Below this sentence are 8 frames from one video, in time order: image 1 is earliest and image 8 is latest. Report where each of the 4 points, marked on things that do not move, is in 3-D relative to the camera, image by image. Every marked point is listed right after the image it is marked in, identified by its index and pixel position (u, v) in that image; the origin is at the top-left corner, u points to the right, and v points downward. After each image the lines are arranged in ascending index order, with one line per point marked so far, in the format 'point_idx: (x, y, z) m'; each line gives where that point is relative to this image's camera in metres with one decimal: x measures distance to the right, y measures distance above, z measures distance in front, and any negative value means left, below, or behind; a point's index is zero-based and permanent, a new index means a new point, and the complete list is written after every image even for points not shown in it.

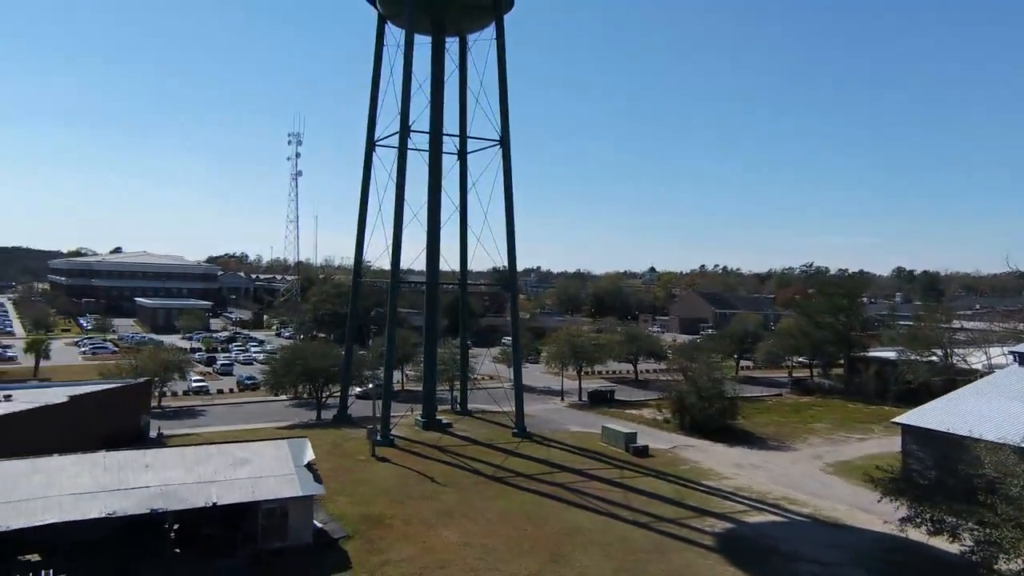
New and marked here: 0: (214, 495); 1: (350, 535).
0: (-6.3, -4.4, +15.0) m
1: (-3.7, -5.7, +16.3) m
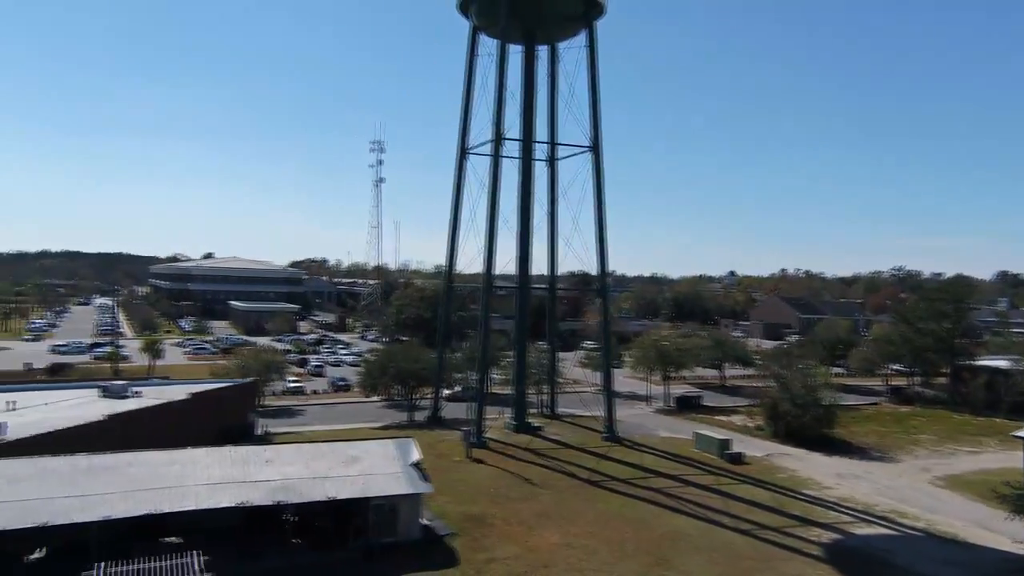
0: (-4.1, -4.5, +15.9) m
1: (-1.4, -5.8, +16.9) m
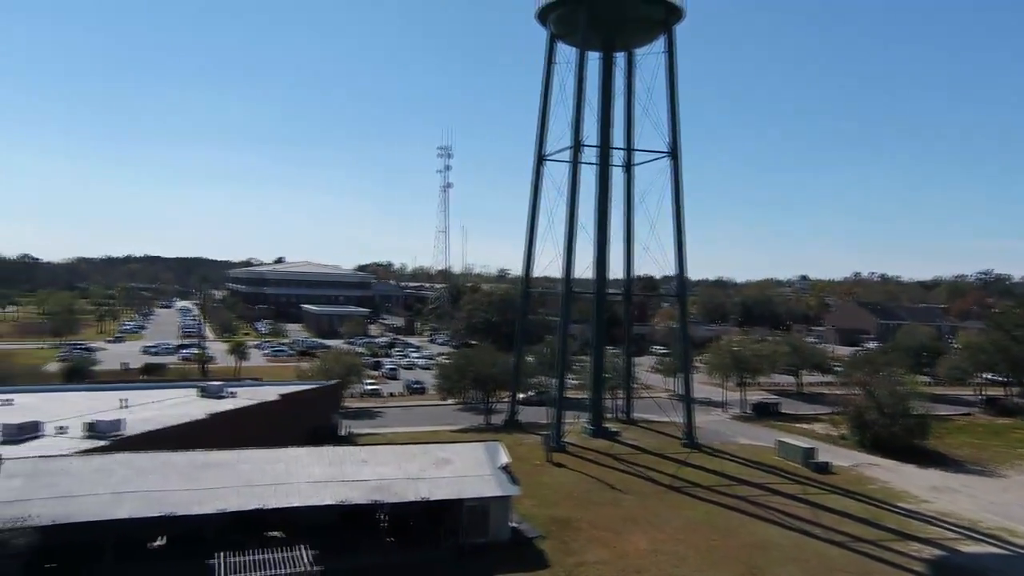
0: (-2.0, -4.7, +16.4) m
1: (+0.8, -6.0, +17.2) m
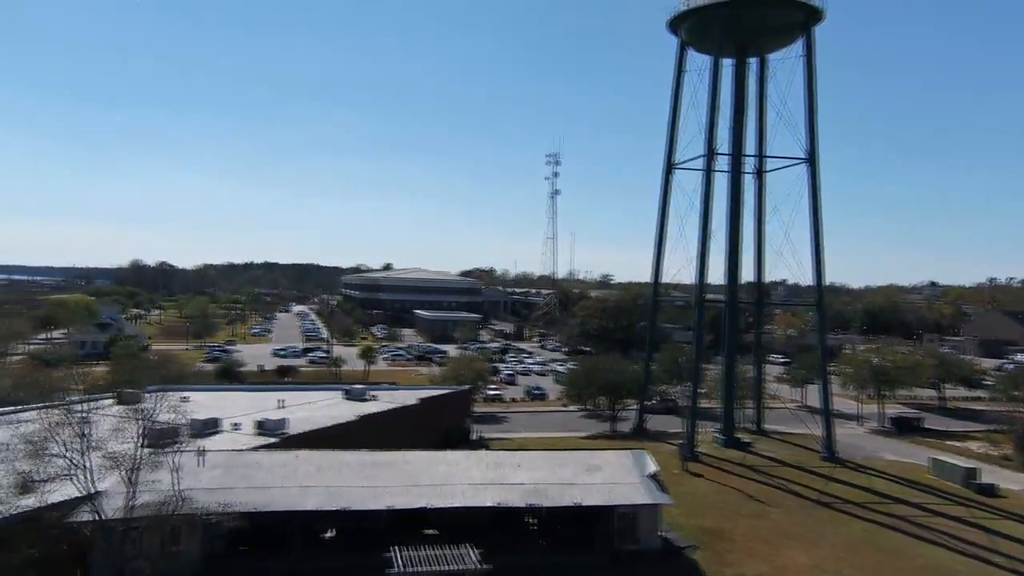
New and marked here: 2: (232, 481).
0: (+1.5, -5.0, +16.8) m
1: (+4.4, -6.2, +17.2) m
2: (-6.4, -4.4, +16.3) m
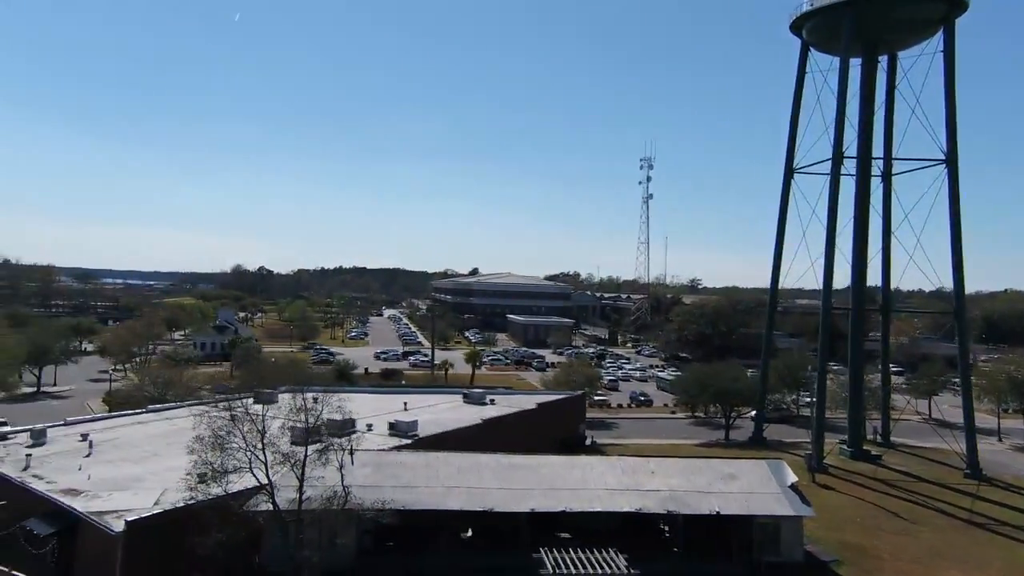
0: (+4.9, -5.2, +16.8) m
1: (+7.7, -6.5, +16.8) m
2: (-3.1, -4.6, +17.1) m
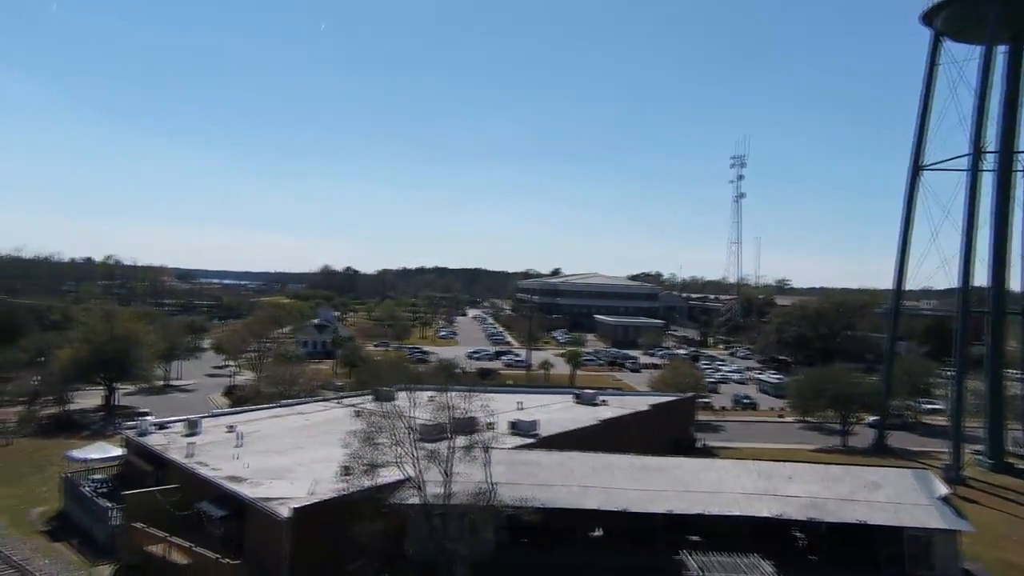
0: (+8.1, -5.2, +16.3) m
1: (+10.9, -6.5, +16.0) m
2: (+0.2, -4.7, +17.6) m
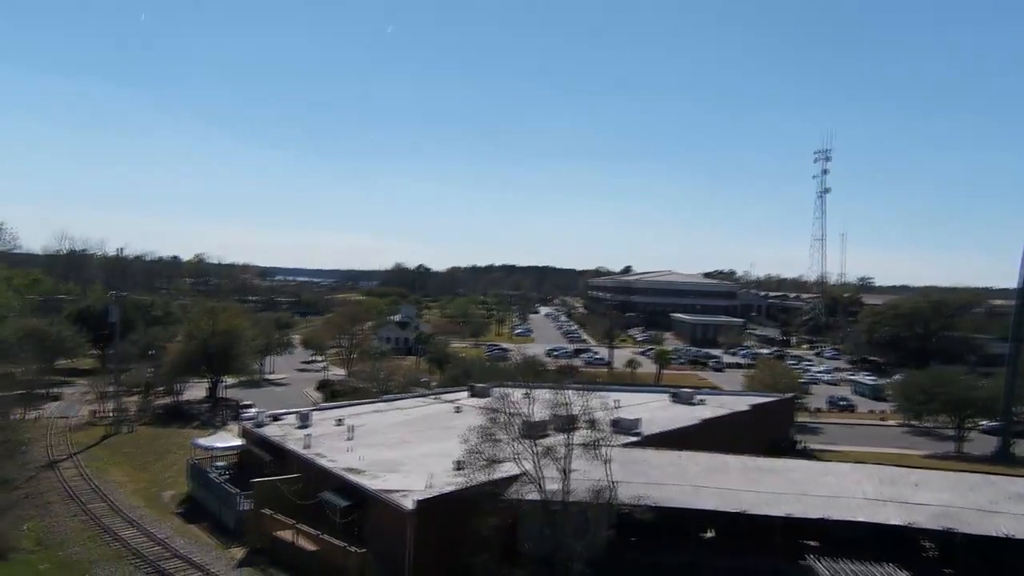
0: (+10.7, -5.2, +15.4) m
1: (+13.5, -6.5, +14.9) m
2: (+3.0, -4.6, +17.4) m
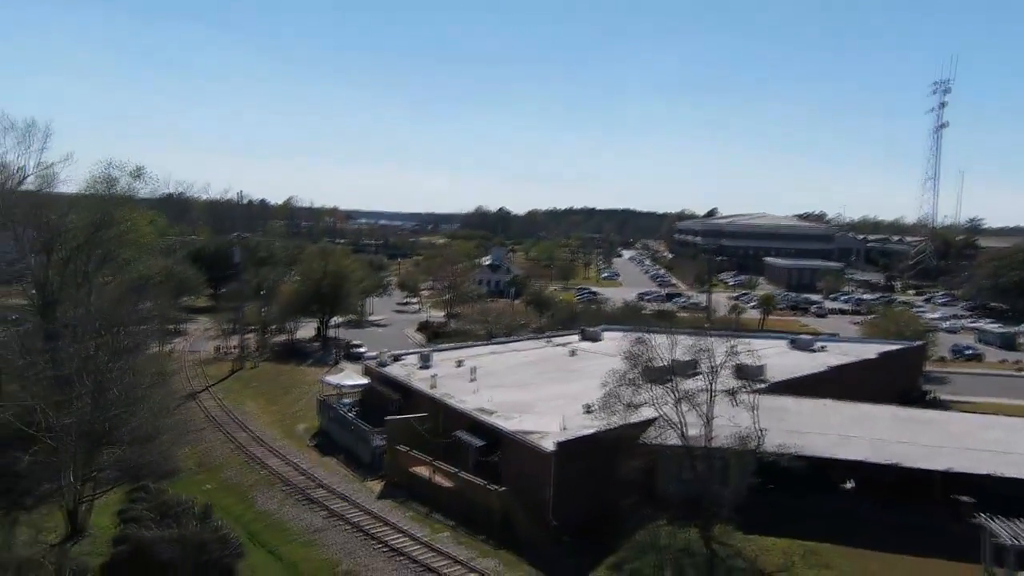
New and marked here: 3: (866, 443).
0: (+13.7, -4.0, +14.0) m
1: (+16.4, -5.3, +13.2) m
2: (+6.2, -3.2, +16.7) m
3: (+8.0, -3.5, +15.9) m
